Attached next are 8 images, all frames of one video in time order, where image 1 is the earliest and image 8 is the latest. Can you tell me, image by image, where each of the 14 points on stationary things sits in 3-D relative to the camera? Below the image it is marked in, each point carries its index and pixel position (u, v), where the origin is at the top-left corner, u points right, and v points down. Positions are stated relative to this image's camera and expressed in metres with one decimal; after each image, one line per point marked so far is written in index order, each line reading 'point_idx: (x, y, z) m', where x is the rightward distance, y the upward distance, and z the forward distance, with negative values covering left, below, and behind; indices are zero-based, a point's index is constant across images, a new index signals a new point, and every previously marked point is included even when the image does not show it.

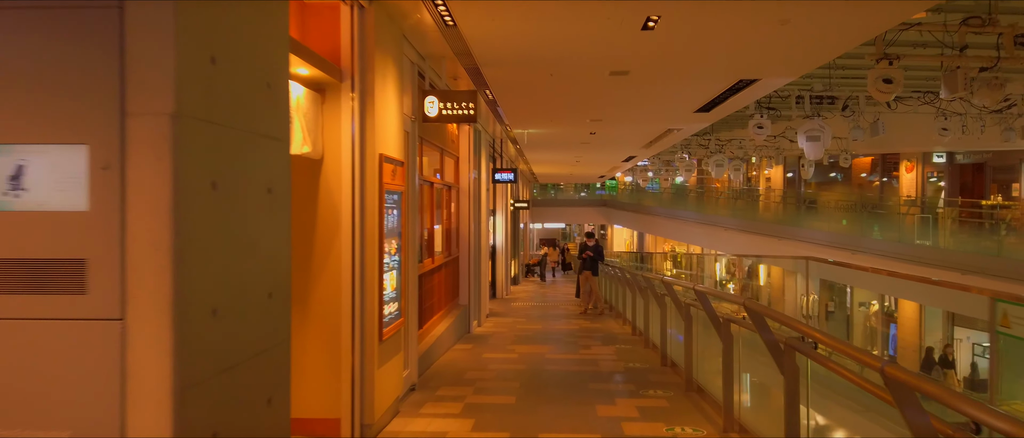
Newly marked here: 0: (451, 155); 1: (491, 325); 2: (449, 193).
0: (-0.7, +0.7, +8.1) m
1: (-0.3, -1.4, +9.5) m
2: (-0.7, +0.3, +8.1) m
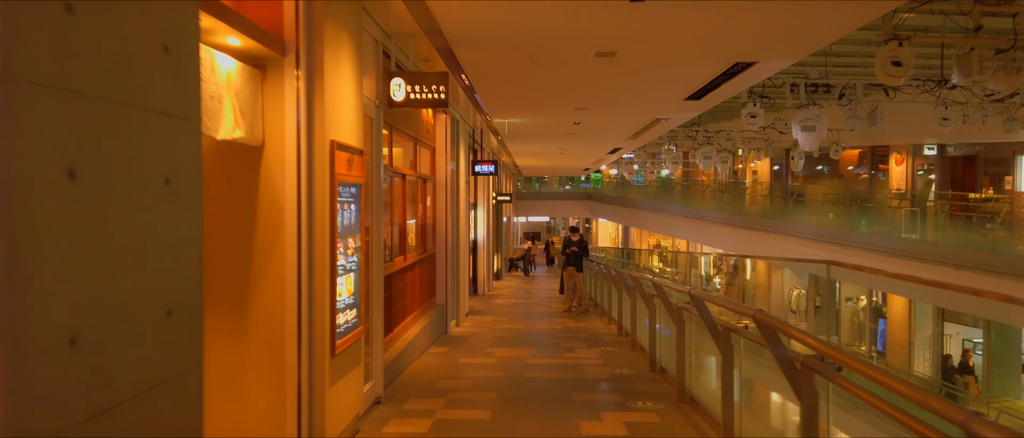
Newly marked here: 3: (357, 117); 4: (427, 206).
0: (-0.9, +0.8, +7.7) m
1: (-0.5, -1.3, +9.1) m
2: (-0.9, +0.3, +7.6) m
3: (-0.8, +0.5, +3.8) m
4: (-0.9, +0.1, +7.8) m
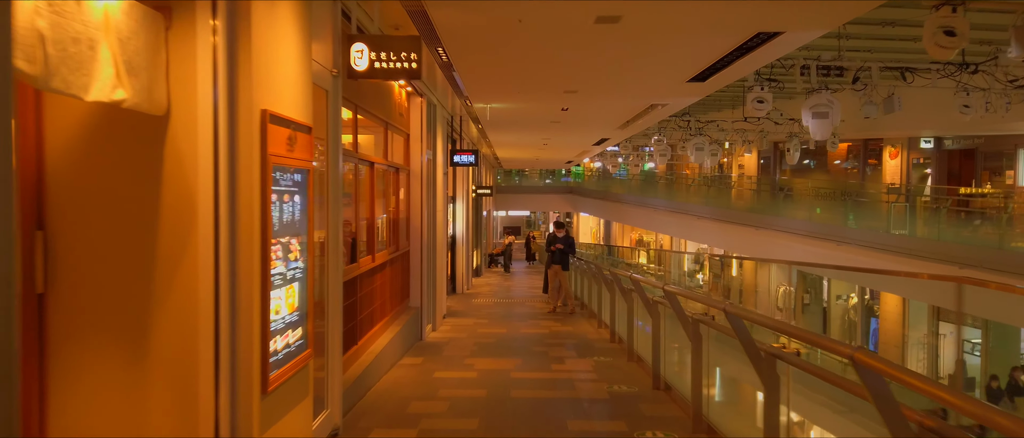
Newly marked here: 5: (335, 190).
0: (-1.1, +0.8, +6.9) m
1: (-0.7, -1.2, +8.3) m
2: (-1.1, +0.4, +6.8) m
3: (-0.8, +0.5, +3.0) m
4: (-1.0, +0.2, +7.0) m
5: (-0.9, +0.1, +3.8) m
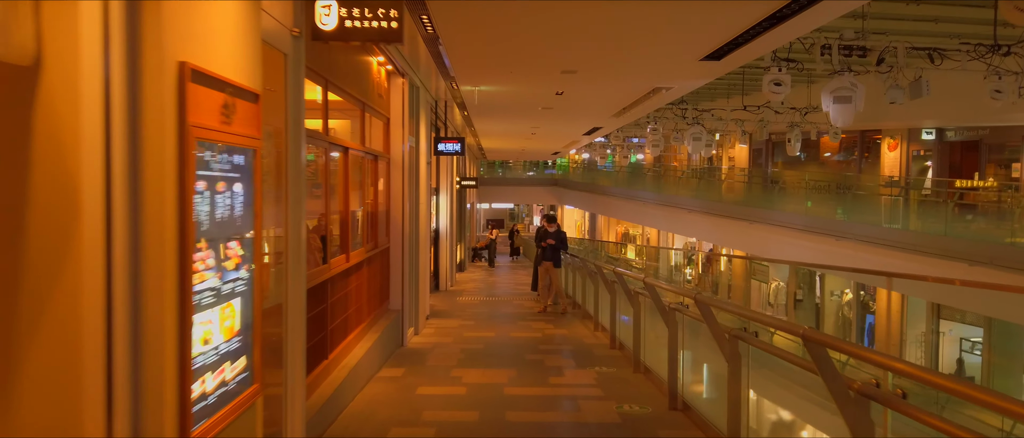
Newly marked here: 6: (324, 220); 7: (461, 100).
0: (-1.1, +0.9, +6.2) m
1: (-0.8, -1.1, +7.6) m
2: (-1.1, +0.5, +6.1) m
3: (-0.8, +0.6, +2.3) m
4: (-1.1, +0.3, +6.3) m
5: (-0.9, +0.2, +3.1) m
6: (-1.1, 0.0, +4.2) m
7: (-0.6, +1.4, +8.5) m
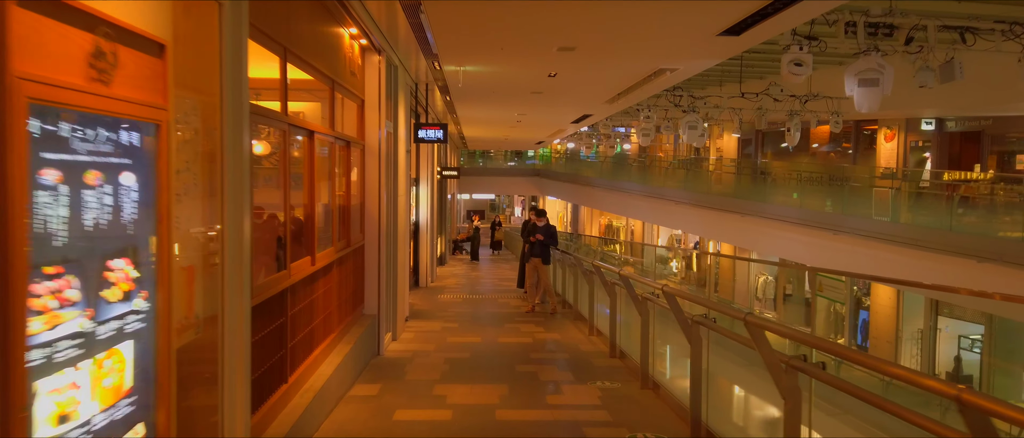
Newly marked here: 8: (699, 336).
0: (-1.2, +0.9, +5.5) m
1: (-0.9, -1.1, +7.0) m
2: (-1.2, +0.5, +5.4) m
3: (-0.8, +0.5, +1.6) m
4: (-1.2, +0.3, +5.6) m
5: (-0.9, +0.2, +2.4) m
6: (-1.1, 0.0, +3.6) m
7: (-0.7, +1.4, +7.8) m
8: (+1.0, -0.6, +3.8) m
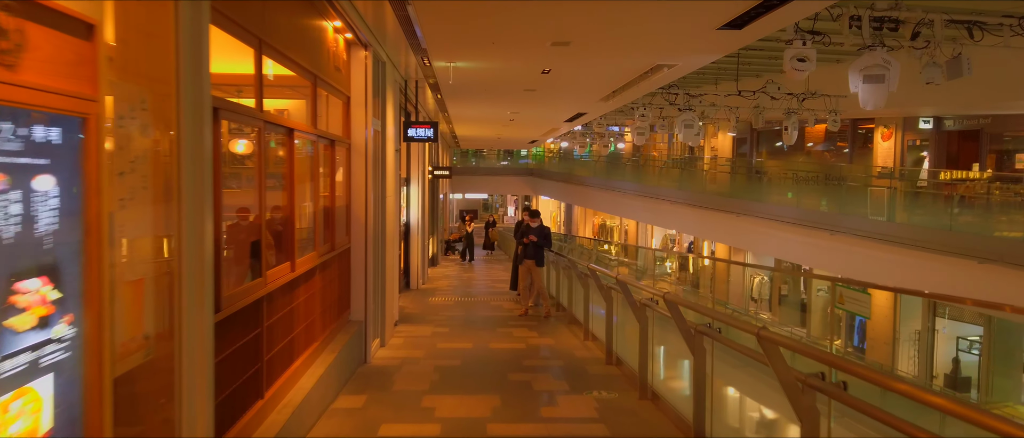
0: (-1.2, +0.9, +5.2) m
1: (-1.0, -1.1, +6.7) m
2: (-1.3, +0.5, +5.2) m
3: (-0.8, +0.5, +1.4) m
4: (-1.3, +0.3, +5.4) m
5: (-0.9, +0.1, +2.1) m
6: (-1.1, 0.0, +3.3) m
7: (-0.8, +1.4, +7.5) m
8: (+0.9, -0.6, +3.6) m
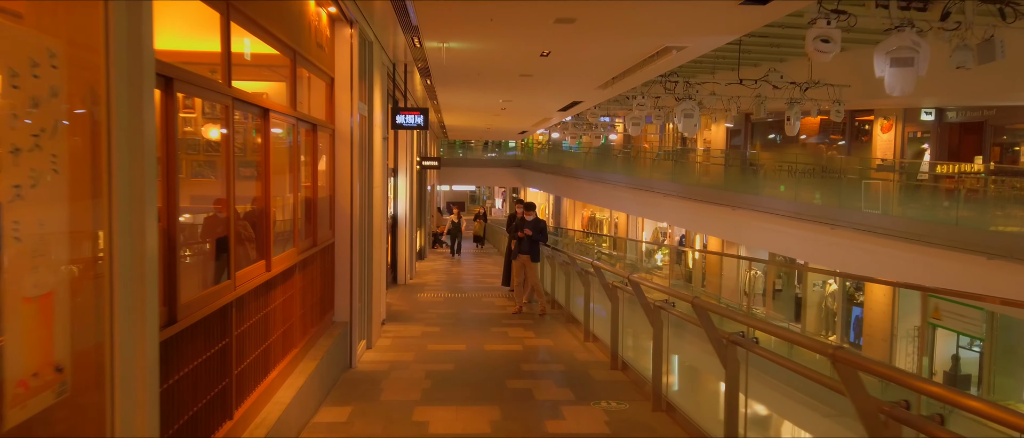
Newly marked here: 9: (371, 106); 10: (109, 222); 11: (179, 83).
0: (-1.2, +0.9, +4.8) m
1: (-1.0, -1.0, +6.3) m
2: (-1.3, +0.5, +4.7) m
3: (-0.7, +0.5, +0.9) m
4: (-1.3, +0.3, +4.9) m
5: (-0.8, +0.2, +1.7) m
6: (-1.1, 0.0, +2.9) m
7: (-0.8, +1.5, +7.1) m
8: (+0.9, -0.6, +3.2) m
9: (-1.1, +0.9, +6.1) m
10: (-0.8, 0.0, +1.6) m
11: (-1.1, +0.4, +2.4) m
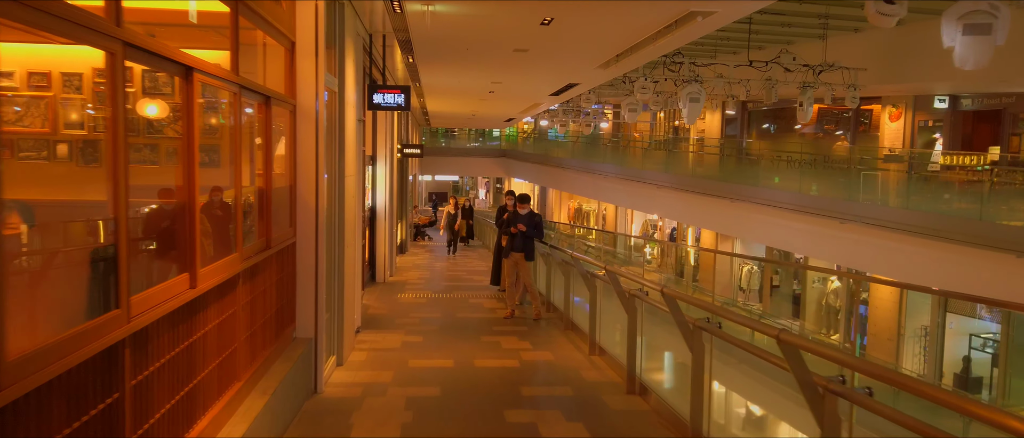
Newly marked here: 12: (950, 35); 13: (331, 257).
0: (-1.2, +1.0, +3.9) m
1: (-1.1, -1.0, +5.4) m
2: (-1.3, +0.5, +3.8) m
3: (-0.6, +0.5, 0.0) m
4: (-1.3, +0.4, +4.0) m
5: (-0.8, +0.1, +0.8) m
6: (-1.1, 0.0, +2.0) m
7: (-0.9, +1.5, +6.2) m
8: (+1.0, -0.6, +2.3) m
9: (-1.2, +1.0, +5.2) m
10: (-0.8, 0.0, +0.7) m
11: (-1.0, +0.4, +1.5) m
12: (+2.5, +1.1, +4.3) m
13: (-1.2, -0.2, +4.9) m
